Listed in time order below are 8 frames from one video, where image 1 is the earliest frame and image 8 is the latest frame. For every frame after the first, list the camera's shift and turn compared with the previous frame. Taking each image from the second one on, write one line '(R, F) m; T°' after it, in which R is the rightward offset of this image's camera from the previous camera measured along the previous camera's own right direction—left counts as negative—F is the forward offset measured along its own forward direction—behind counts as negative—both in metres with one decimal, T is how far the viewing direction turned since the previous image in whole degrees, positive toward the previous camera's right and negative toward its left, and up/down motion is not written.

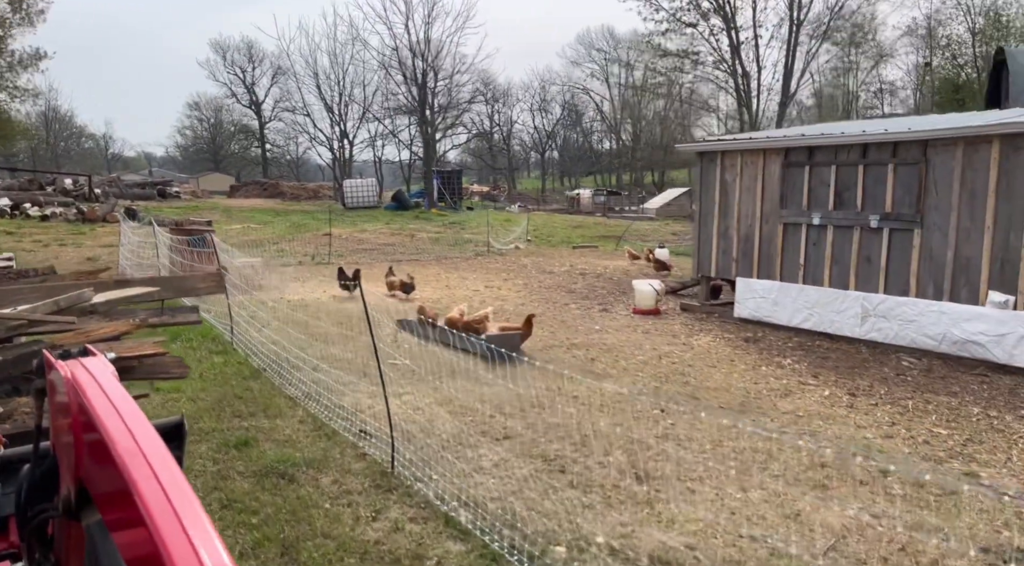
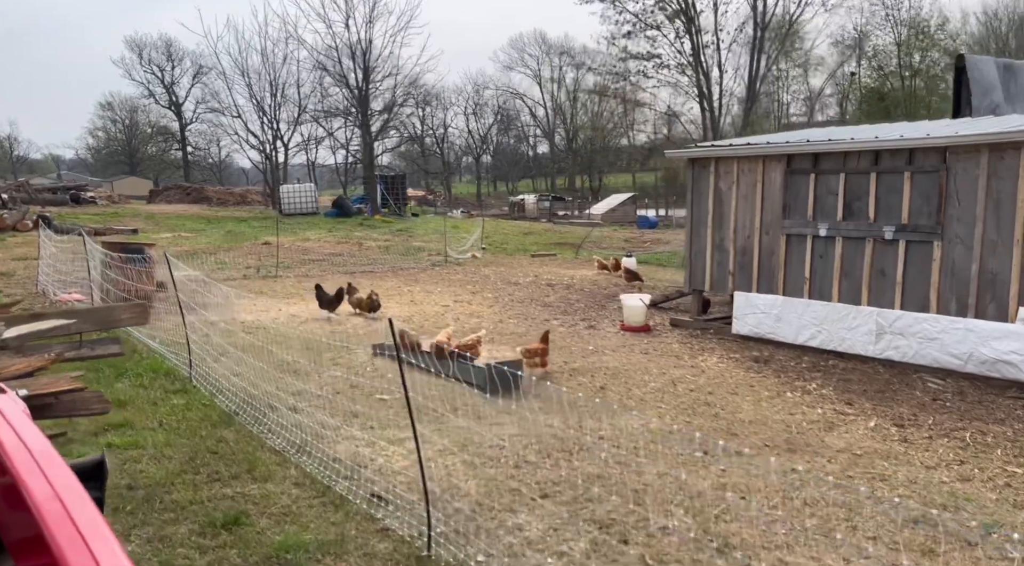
(-0.7, +1.0) m; +5°
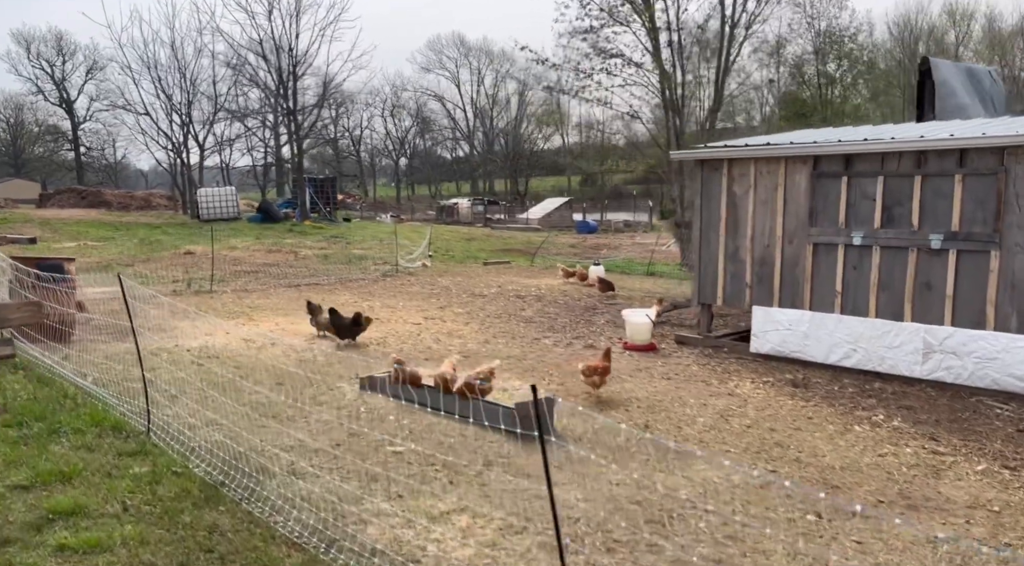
(-0.9, +1.3) m; +6°
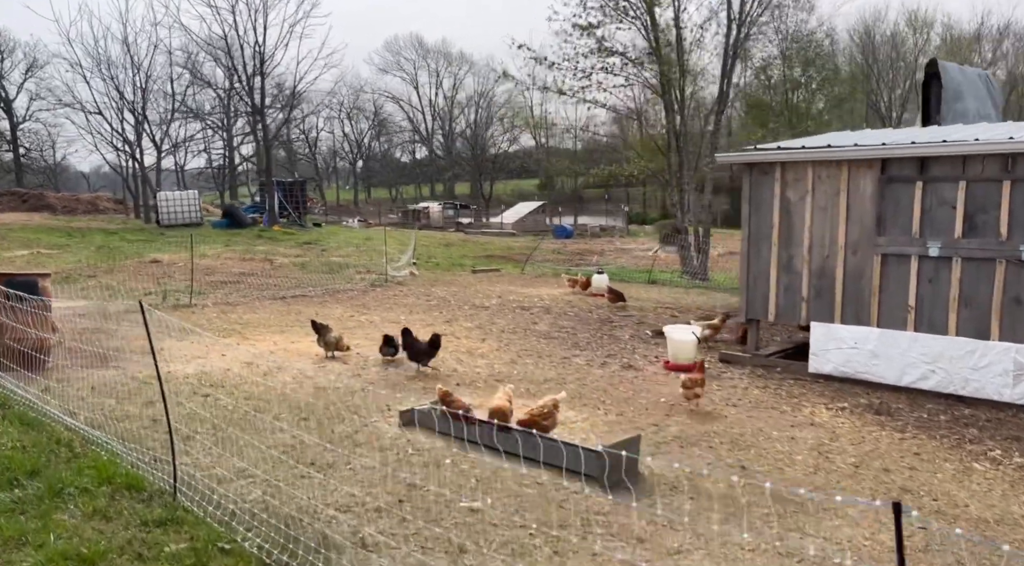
(-0.9, +1.0) m; +3°
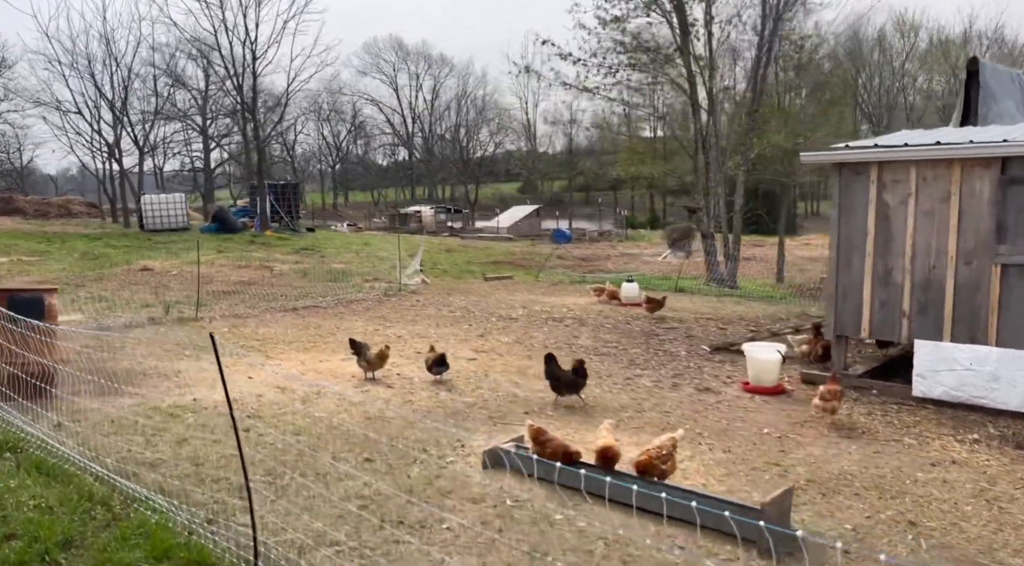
(-0.9, +1.0) m; +2°
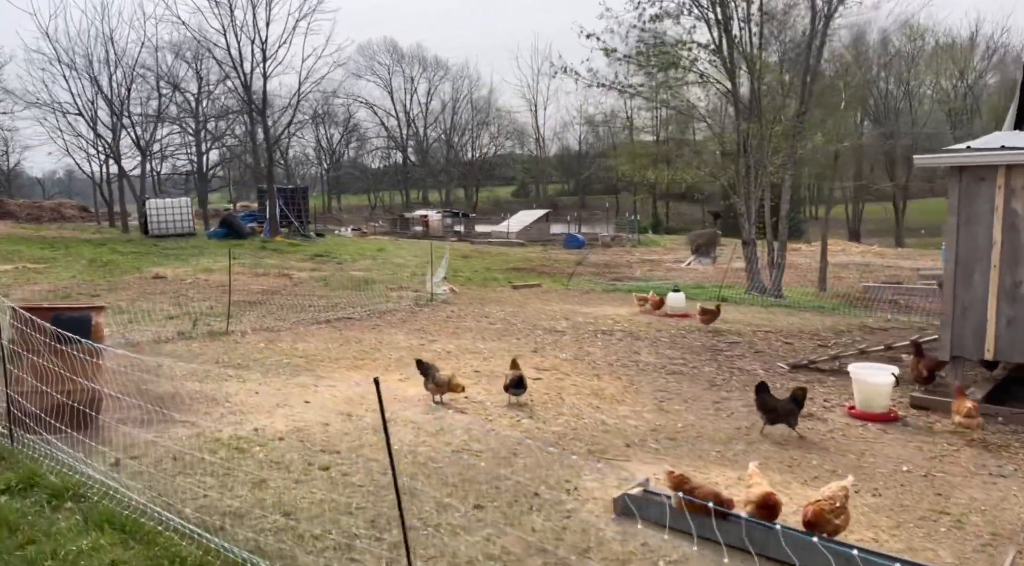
(-0.9, +0.8) m; +1°
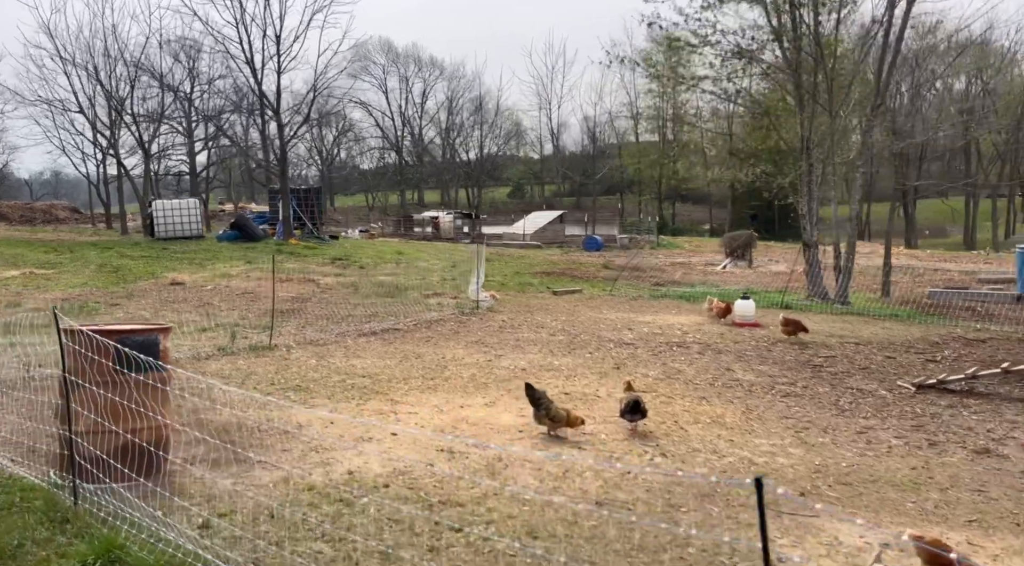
(-1.1, +1.1) m; +1°
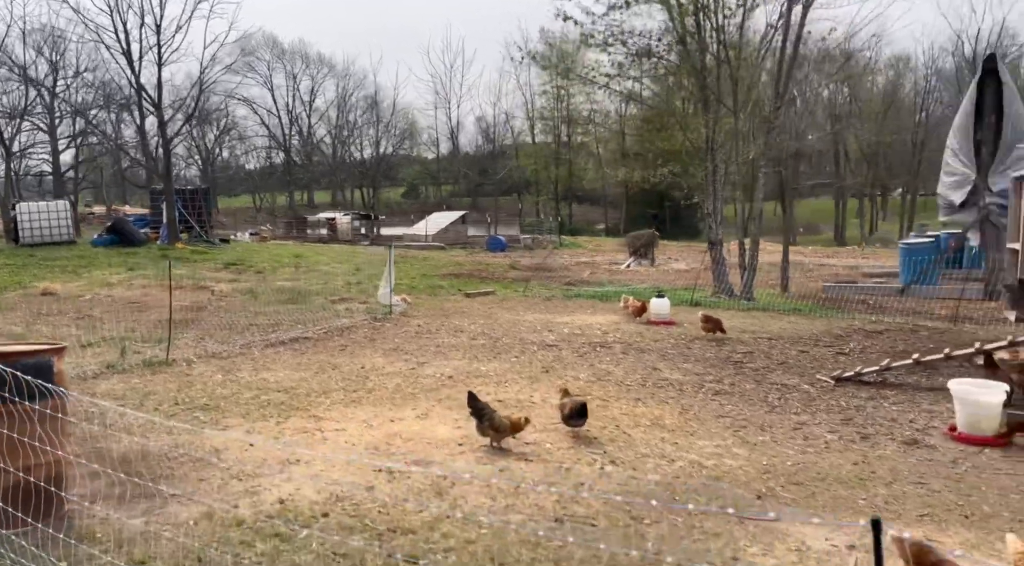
(-0.3, +0.4) m; +7°
